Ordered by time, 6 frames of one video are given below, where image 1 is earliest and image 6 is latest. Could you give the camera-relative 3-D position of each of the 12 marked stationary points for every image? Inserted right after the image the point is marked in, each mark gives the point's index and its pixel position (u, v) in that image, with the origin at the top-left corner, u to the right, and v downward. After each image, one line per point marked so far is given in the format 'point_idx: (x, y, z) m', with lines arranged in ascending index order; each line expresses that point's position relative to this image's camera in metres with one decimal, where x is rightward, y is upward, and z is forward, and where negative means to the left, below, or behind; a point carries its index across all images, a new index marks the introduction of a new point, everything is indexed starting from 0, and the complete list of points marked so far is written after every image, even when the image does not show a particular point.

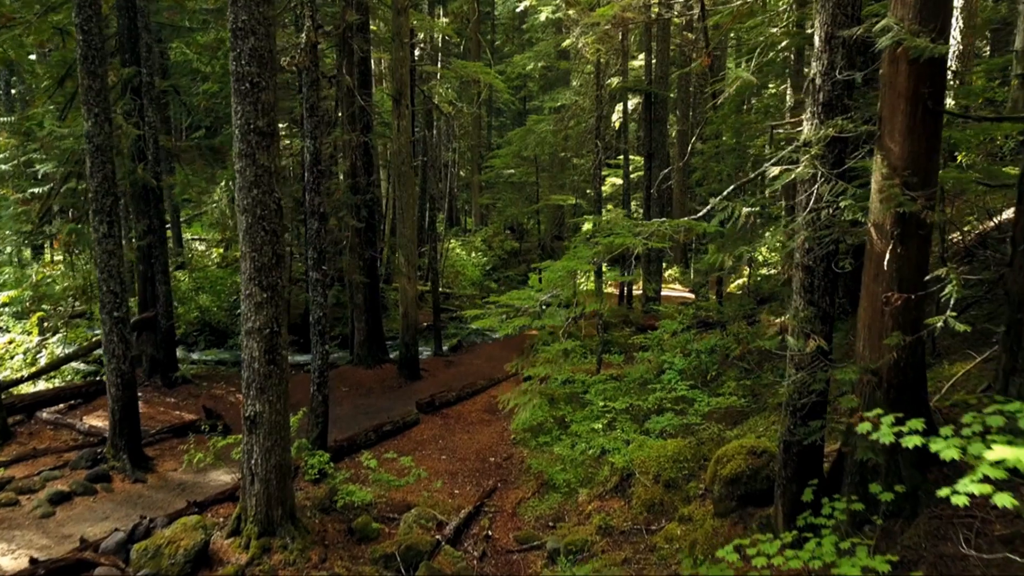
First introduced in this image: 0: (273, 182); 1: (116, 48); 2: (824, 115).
0: (-2.7, +1.2, +6.3) m
1: (-7.5, +4.5, +10.6) m
2: (+2.7, +1.5, +4.9) m
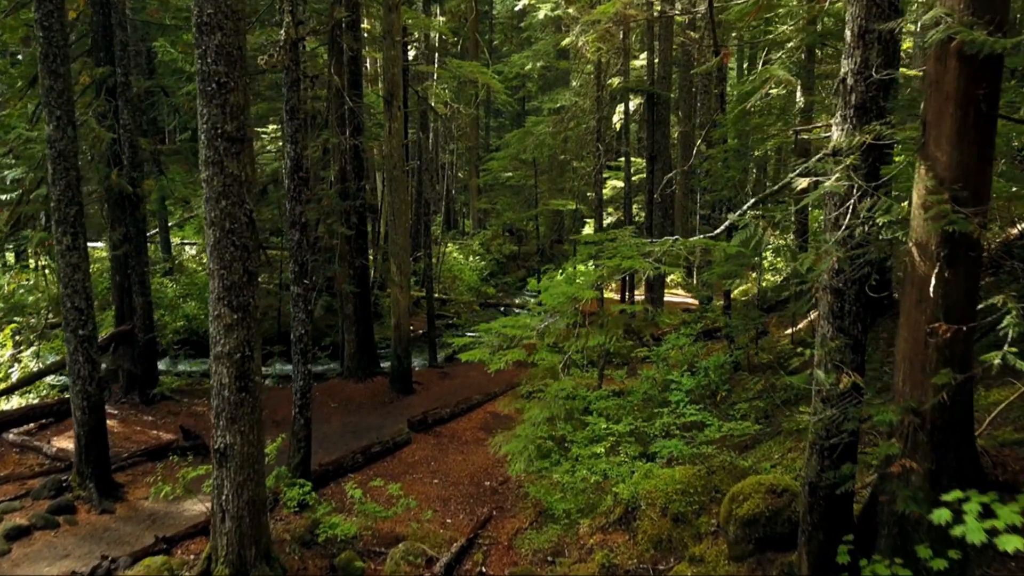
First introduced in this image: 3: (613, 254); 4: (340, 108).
0: (-2.8, +1.0, +5.7) m
1: (-7.6, +4.3, +10.0) m
2: (+2.7, +1.3, +4.4) m
3: (+1.2, +0.4, +6.7) m
4: (-3.6, +3.8, +11.8) m
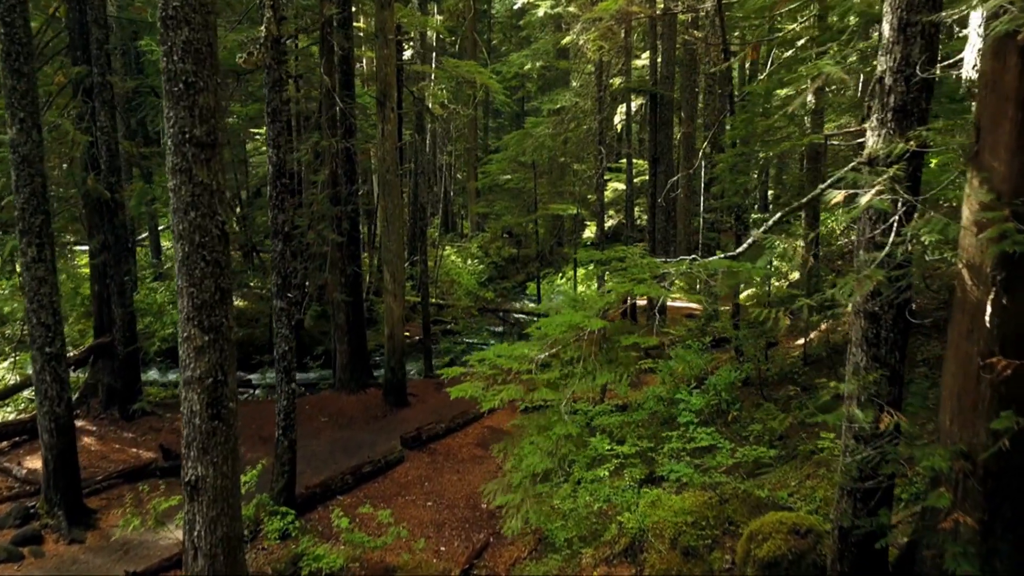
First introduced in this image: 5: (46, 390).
0: (-2.8, +0.8, +5.3) m
1: (-7.6, +4.1, +9.5) m
2: (+2.7, +1.1, +3.9) m
3: (+1.2, +0.2, +6.2) m
4: (-3.7, +3.6, +11.3) m
5: (-5.8, -1.3, +7.0) m
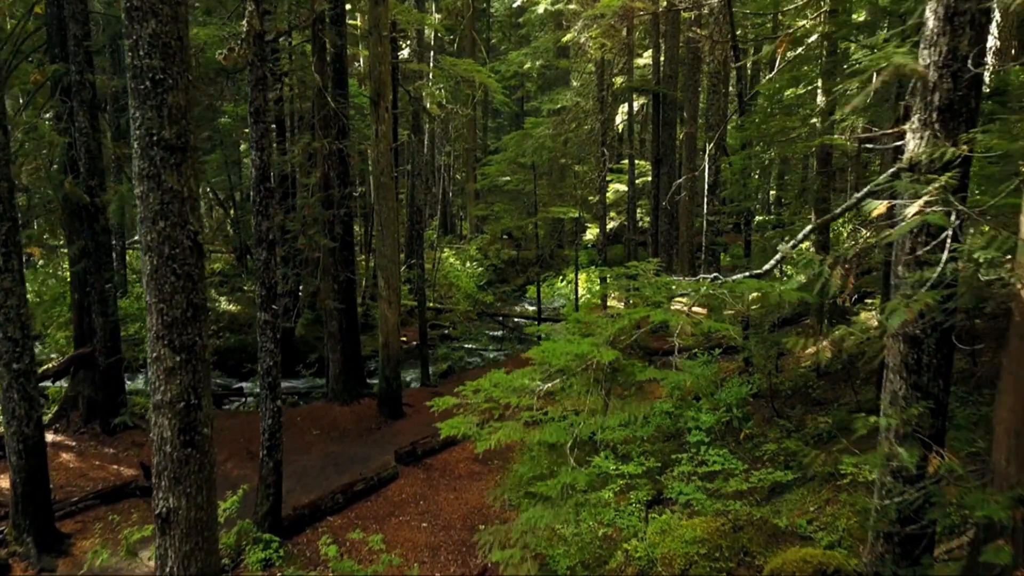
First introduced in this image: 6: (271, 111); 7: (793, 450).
0: (-2.8, +0.7, +4.8) m
1: (-7.6, +4.0, +9.1) m
2: (+2.6, +1.0, +3.4) m
3: (+1.2, 0.0, +5.8) m
4: (-3.7, +3.5, +10.8) m
5: (-5.8, -1.4, +6.6) m
6: (-3.0, +2.2, +7.0) m
7: (+3.5, -2.0, +7.0) m
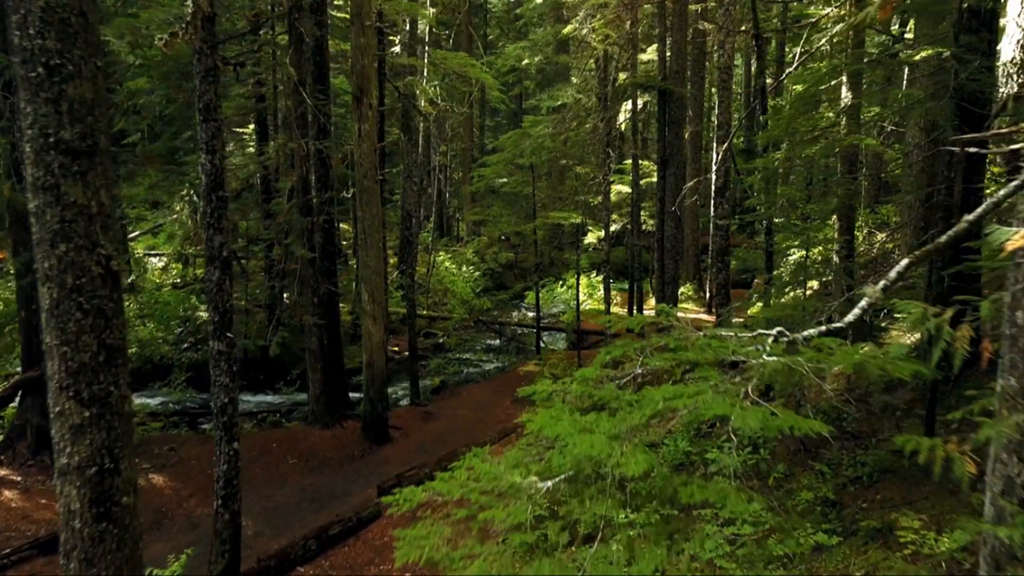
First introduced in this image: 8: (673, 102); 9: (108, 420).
0: (-2.9, +0.4, +3.9) m
1: (-7.7, +3.7, +8.1) m
2: (+2.6, +0.7, +2.5) m
3: (+1.1, -0.2, +4.8) m
4: (-3.7, +3.2, +9.9) m
5: (-5.9, -1.7, +5.6) m
6: (-3.1, +2.0, +6.1) m
7: (+3.4, -2.3, +6.1) m
8: (+4.6, +5.3, +15.9) m
9: (-2.9, -0.9, +4.0) m
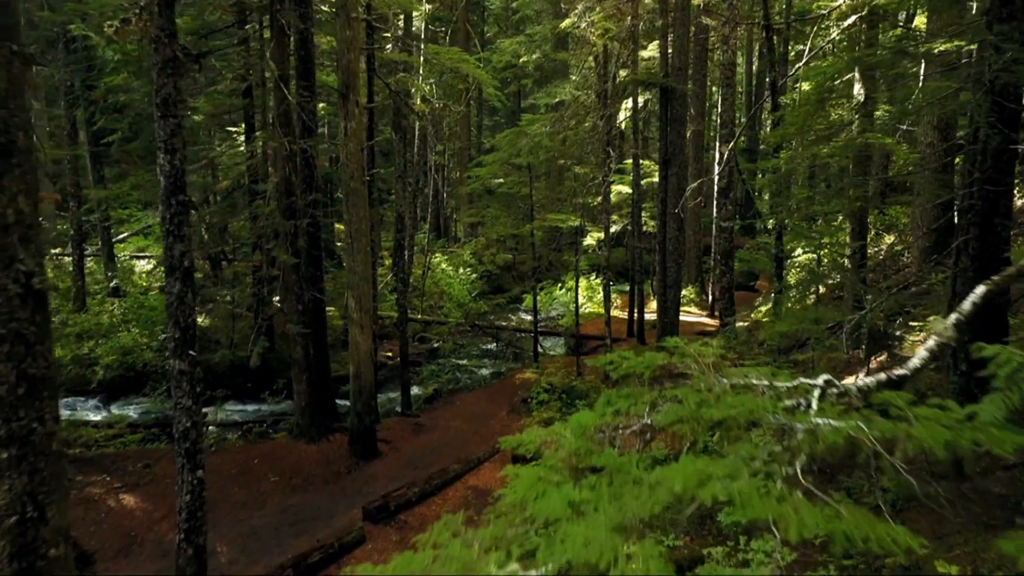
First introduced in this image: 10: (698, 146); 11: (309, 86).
0: (-3.0, +0.3, +3.3) m
1: (-7.8, +3.6, +7.6) m
2: (+2.5, +0.6, +2.0) m
3: (+1.0, -0.3, +4.3) m
4: (-3.8, +3.1, +9.4) m
5: (-6.0, -1.8, +5.1) m
6: (-3.2, +1.8, +5.5) m
7: (+3.3, -2.4, +5.5) m
8: (+4.5, +5.1, +15.3) m
9: (-3.0, -1.1, +3.5) m
10: (+6.2, +4.7, +18.6) m
11: (-3.5, +3.5, +9.8) m
